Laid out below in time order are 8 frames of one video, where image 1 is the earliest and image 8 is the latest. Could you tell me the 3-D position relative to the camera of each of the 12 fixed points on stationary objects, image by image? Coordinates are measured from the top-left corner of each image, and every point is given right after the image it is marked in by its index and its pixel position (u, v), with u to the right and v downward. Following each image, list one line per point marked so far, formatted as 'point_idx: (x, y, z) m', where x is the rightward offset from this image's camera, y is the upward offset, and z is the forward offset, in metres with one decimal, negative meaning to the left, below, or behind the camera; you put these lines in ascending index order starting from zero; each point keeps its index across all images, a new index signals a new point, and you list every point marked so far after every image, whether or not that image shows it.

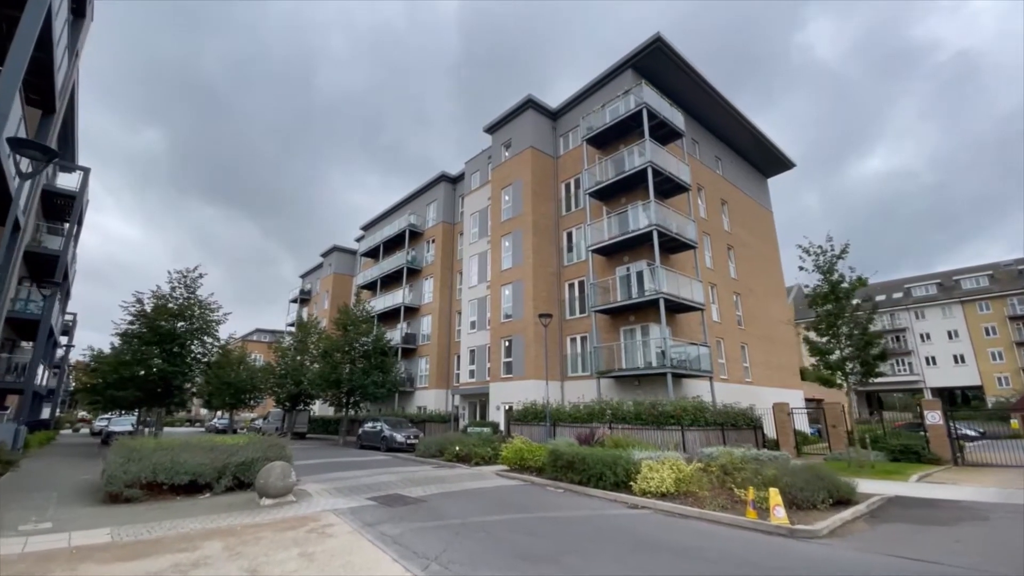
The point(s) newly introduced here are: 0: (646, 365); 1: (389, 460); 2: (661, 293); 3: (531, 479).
0: (+5.5, -3.2, +19.4) m
1: (-4.5, -6.2, +16.8) m
2: (+6.2, -0.1, +19.3) m
3: (+0.5, -4.6, +11.3) m
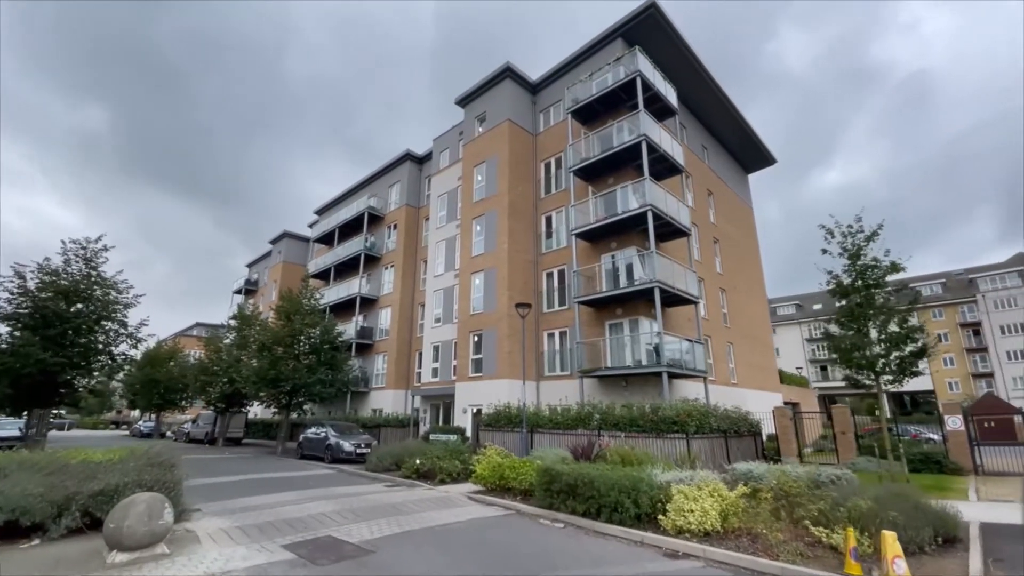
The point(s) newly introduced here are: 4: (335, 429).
0: (+4.5, -2.8, +17.1) m
1: (-5.3, -5.5, +13.7) m
2: (+5.3, +0.3, +17.1) m
3: (+0.1, -4.0, +8.6) m
4: (-7.0, -5.6, +18.6) m
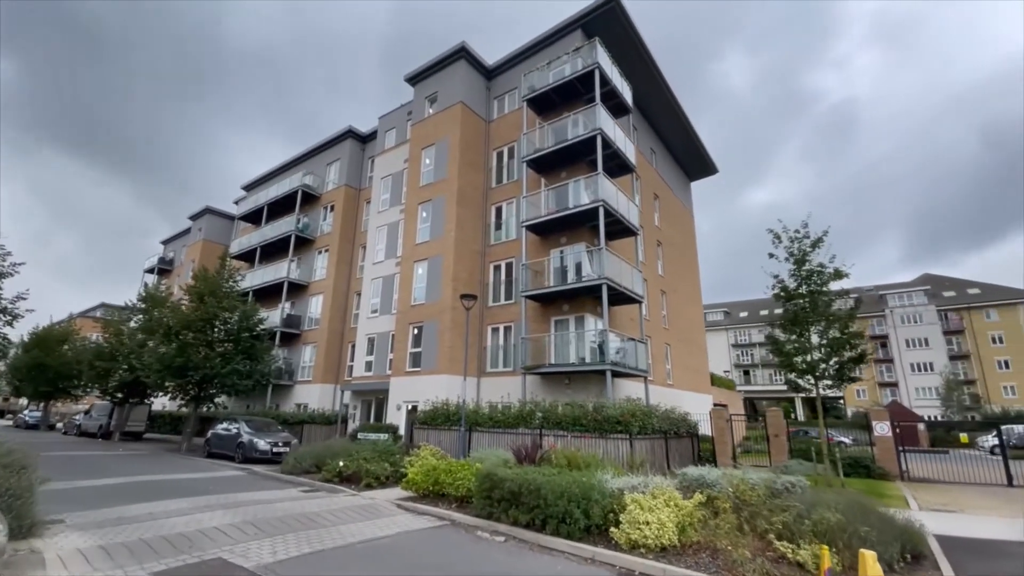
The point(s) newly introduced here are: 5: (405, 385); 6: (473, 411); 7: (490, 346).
0: (+2.4, -2.6, +16.6) m
1: (-7.0, -4.9, +12.0) m
2: (+3.4, +0.4, +16.7) m
3: (-1.0, -3.7, +7.6) m
4: (-9.3, -4.9, +16.7) m
5: (-4.4, -4.0, +19.5) m
6: (-1.3, -4.0, +15.4) m
7: (-0.9, -2.4, +19.5) m
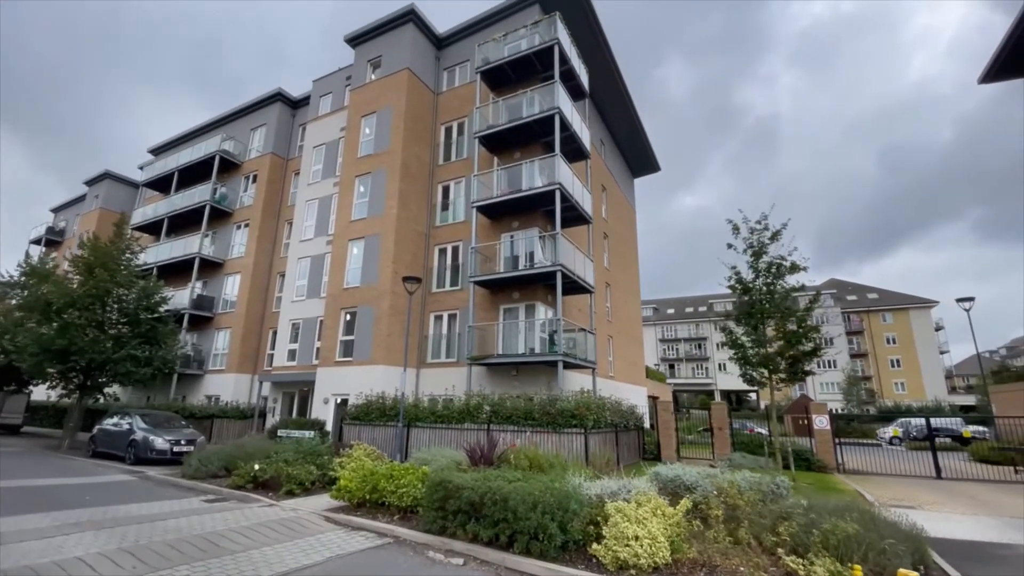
0: (+0.6, -2.2, +15.7) m
1: (-8.2, -4.2, +9.9) m
2: (+1.6, +0.8, +15.9) m
3: (-1.6, -3.3, +6.4) m
4: (-11.1, -4.0, +14.2) m
5: (-6.6, -3.3, +17.7) m
6: (-3.0, -3.5, +14.0) m
7: (-3.1, -1.8, +18.1) m
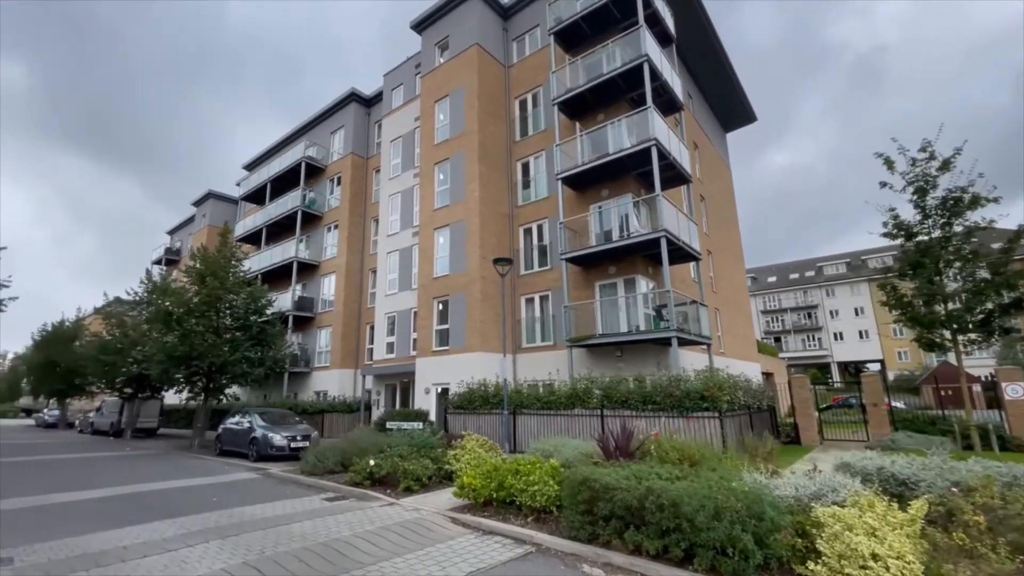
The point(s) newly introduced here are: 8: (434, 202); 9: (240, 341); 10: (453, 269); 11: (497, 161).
0: (+3.8, -1.3, +14.3) m
1: (-5.6, -4.2, +10.1) m
2: (+4.6, +1.8, +14.3) m
3: (+0.3, -2.9, +5.5) m
4: (-7.8, -4.1, +14.7) m
5: (-2.9, -2.9, +17.4) m
6: (+0.1, -2.9, +13.2) m
7: (+0.5, -1.1, +17.3) m
8: (-3.2, +3.5, +19.2) m
9: (-11.1, -2.2, +19.2) m
10: (-2.3, +0.7, +17.8) m
11: (-0.6, +5.1, +18.8) m
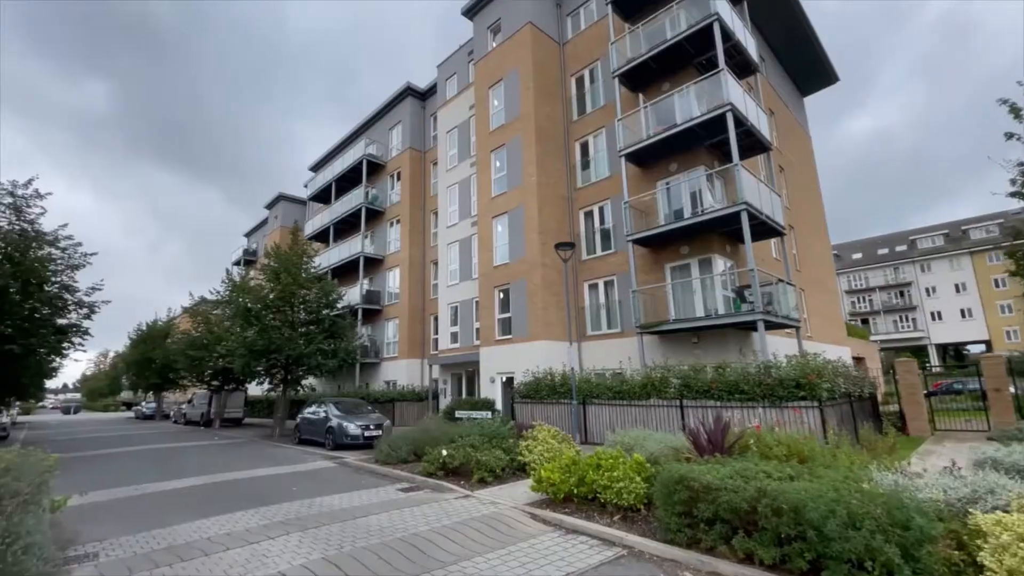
0: (+5.7, -0.7, +13.3) m
1: (-4.0, -4.0, +10.3) m
2: (+6.4, +2.4, +13.2) m
3: (+1.2, -2.7, +5.0) m
4: (-5.6, -3.9, +15.2) m
5: (-0.5, -2.5, +17.3) m
6: (+2.0, -2.5, +12.7) m
7: (+2.8, -0.6, +16.7) m
8: (-0.8, +4.0, +18.9) m
9: (-8.5, -2.0, +20.0) m
10: (0.0, +1.2, +17.5) m
11: (+1.7, +5.7, +18.2) m
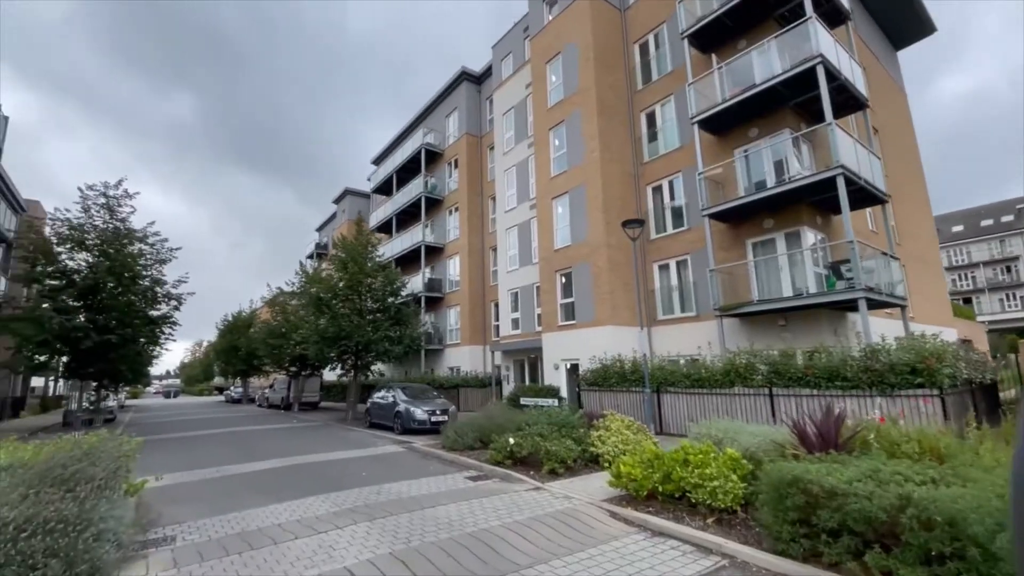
0: (+7.4, -0.1, +12.0) m
1: (-2.5, -3.7, +10.3) m
2: (+8.0, +3.0, +11.7) m
3: (+2.0, -2.4, +4.4) m
4: (-3.5, -3.5, +15.4) m
5: (+1.8, -1.9, +16.7) m
6: (+3.7, -2.0, +11.9) m
7: (+5.0, 0.0, +15.7) m
8: (+1.6, +4.6, +18.2) m
9: (-5.8, -1.5, +20.4) m
10: (+2.3, +1.8, +16.8) m
11: (+3.9, +6.3, +17.2) m
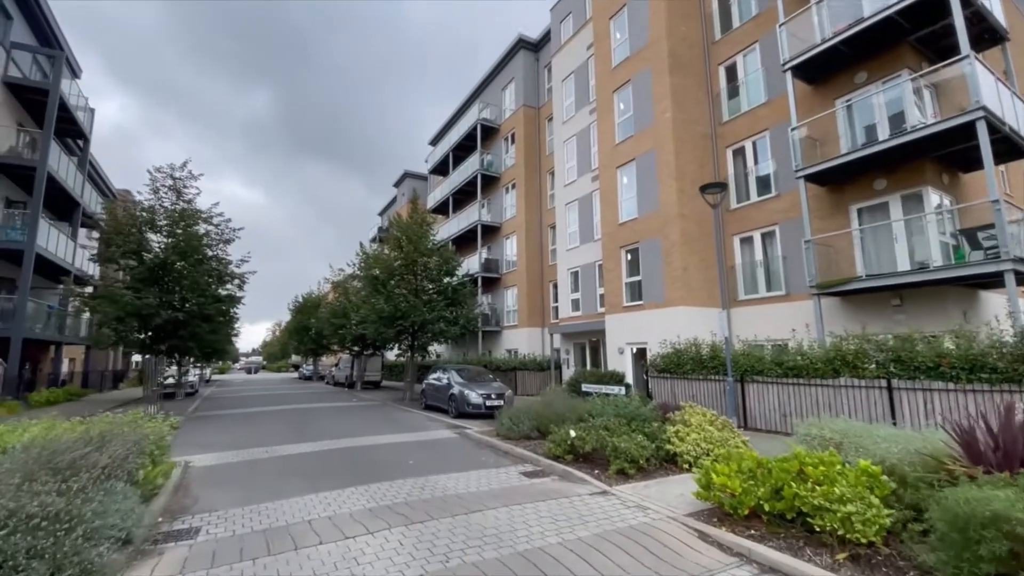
0: (+8.7, +0.5, +9.9) m
1: (-1.3, -3.2, +9.6) m
2: (+9.3, +3.6, +9.4) m
3: (+2.4, -2.1, +3.1) m
4: (-1.6, -2.8, +14.8) m
5: (+3.8, -1.1, +15.4) m
6: (+5.1, -1.4, +10.4) m
7: (+6.8, +0.7, +13.9) m
8: (+3.7, +5.4, +16.7) m
9: (-3.3, -0.6, +20.0) m
10: (+4.2, +2.5, +15.2) m
11: (+5.8, +7.1, +15.3) m
